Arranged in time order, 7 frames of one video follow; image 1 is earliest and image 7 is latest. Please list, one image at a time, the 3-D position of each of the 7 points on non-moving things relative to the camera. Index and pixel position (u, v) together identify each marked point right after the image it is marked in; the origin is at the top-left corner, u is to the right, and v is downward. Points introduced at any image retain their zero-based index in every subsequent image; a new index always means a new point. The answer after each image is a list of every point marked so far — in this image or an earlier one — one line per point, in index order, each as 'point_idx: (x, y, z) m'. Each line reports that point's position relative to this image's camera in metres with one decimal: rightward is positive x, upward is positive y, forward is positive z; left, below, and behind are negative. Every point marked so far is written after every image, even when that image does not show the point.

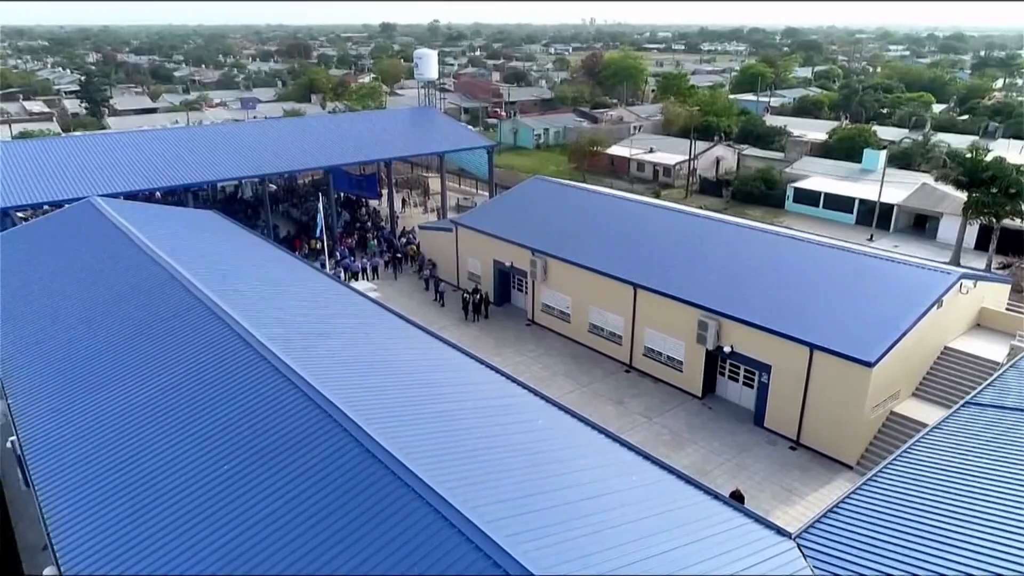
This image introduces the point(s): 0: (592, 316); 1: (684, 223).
0: (+2.0, -0.7, +18.2) m
1: (+4.4, +1.7, +18.8) m
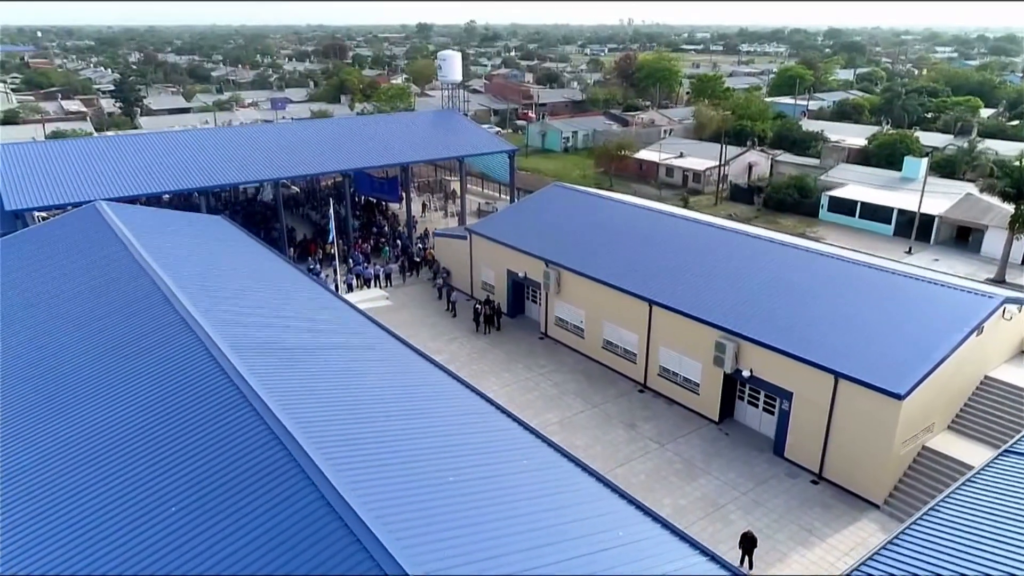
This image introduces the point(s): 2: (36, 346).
0: (+2.3, -1.1, +17.4) m
1: (+4.7, +1.3, +17.9) m
2: (-8.0, -1.1, +11.9) m
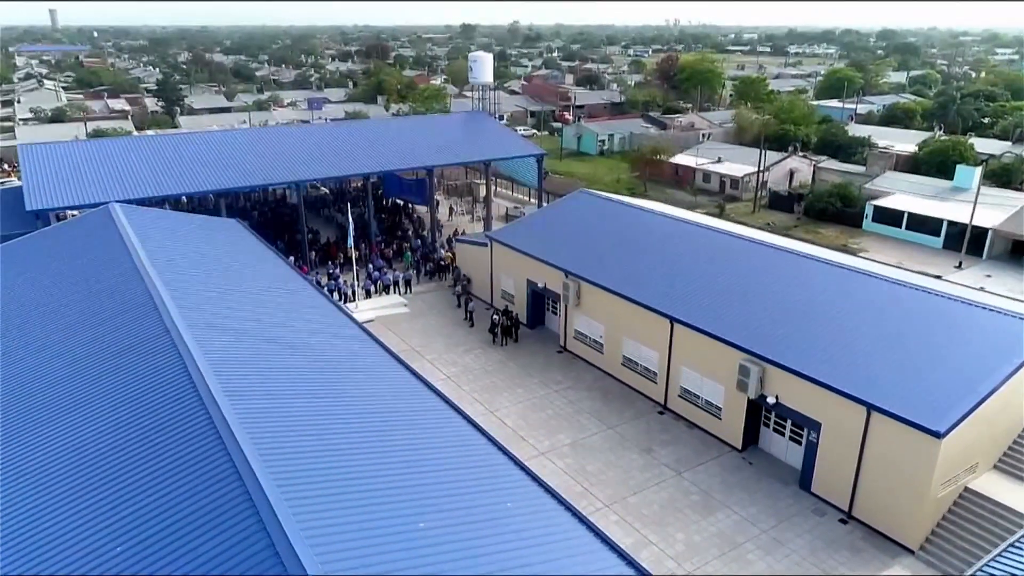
0: (+2.6, -1.4, +16.5) m
1: (+5.2, +0.9, +16.9) m
2: (-7.9, -1.2, +11.6) m
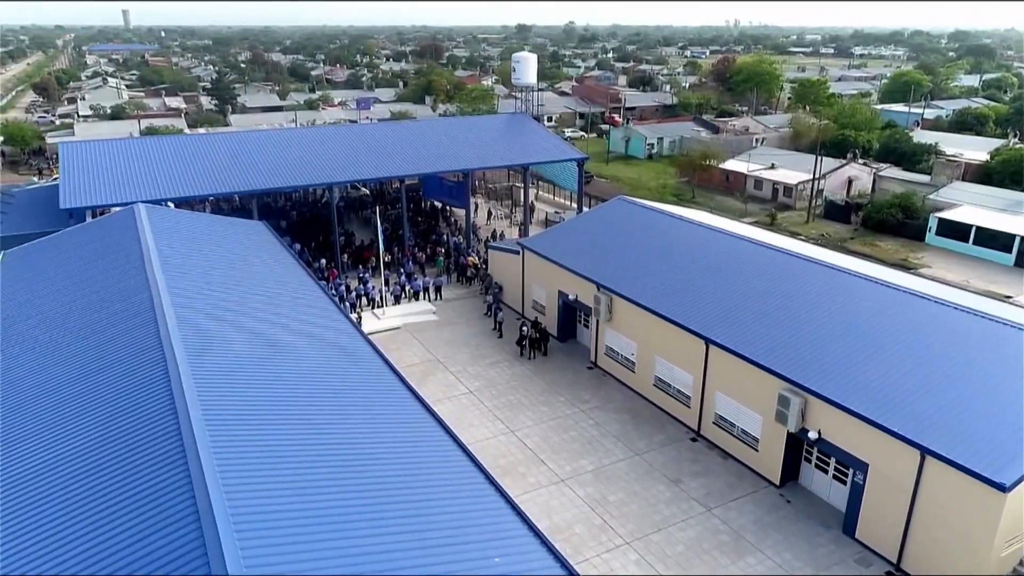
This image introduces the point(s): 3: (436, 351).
0: (+3.2, -1.7, +15.5) m
1: (+5.8, +0.5, +15.7) m
2: (-7.7, -1.3, +11.4) m
3: (-2.0, -1.6, +18.5) m
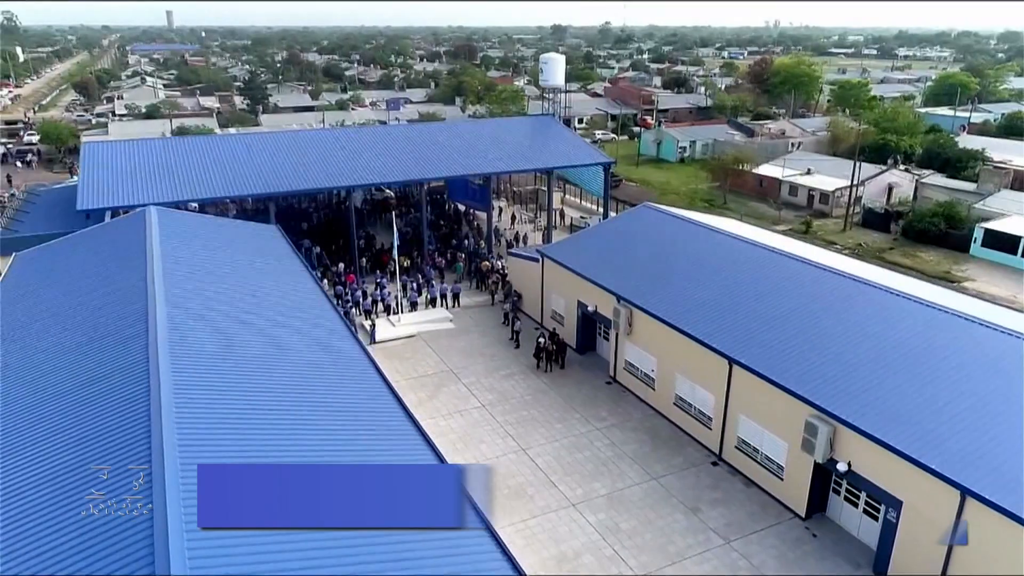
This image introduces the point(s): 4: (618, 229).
0: (+3.4, -2.0, +14.7) m
1: (+6.1, +0.2, +14.8) m
2: (-7.6, -1.4, +11.1) m
3: (-1.5, -1.8, +17.9) m
4: (+2.8, +1.6, +19.4) m
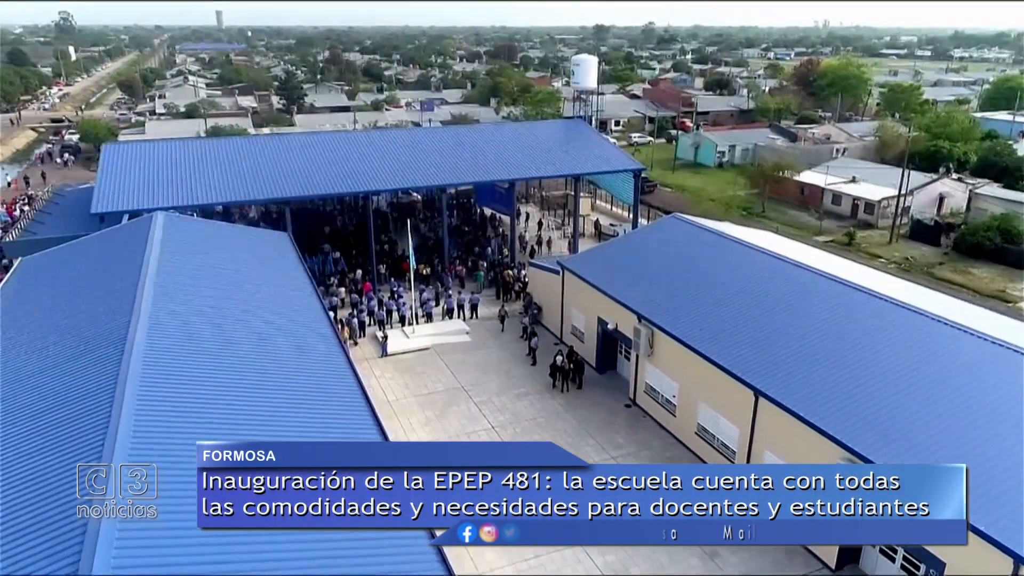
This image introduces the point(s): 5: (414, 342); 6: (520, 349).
0: (+3.6, -2.4, +13.7) m
1: (+6.3, -0.3, +13.7) m
2: (-7.5, -1.6, +10.6) m
3: (-1.2, -2.1, +17.1) m
4: (+3.4, +1.2, +18.4) m
5: (-2.6, -1.4, +18.9) m
6: (+0.2, -1.6, +18.5) m
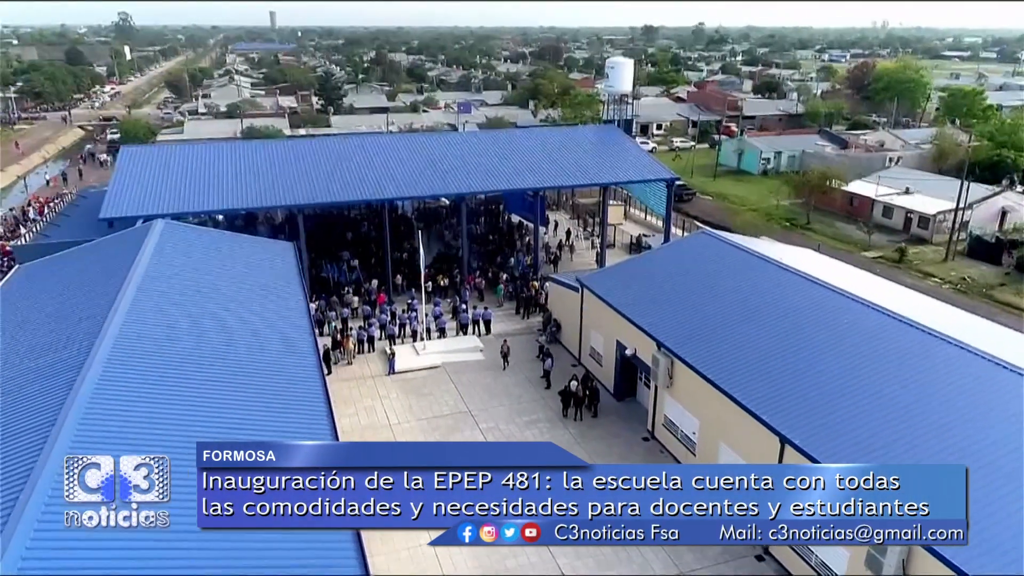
0: (+3.6, -2.9, +12.4) m
1: (+6.4, -0.9, +12.2) m
2: (-7.7, -1.8, +10.0) m
3: (-0.9, -2.5, +16.2) m
4: (+3.8, +0.7, +17.1) m
5: (-2.2, -1.8, +18.0) m
6: (+0.6, -2.0, +17.5) m
